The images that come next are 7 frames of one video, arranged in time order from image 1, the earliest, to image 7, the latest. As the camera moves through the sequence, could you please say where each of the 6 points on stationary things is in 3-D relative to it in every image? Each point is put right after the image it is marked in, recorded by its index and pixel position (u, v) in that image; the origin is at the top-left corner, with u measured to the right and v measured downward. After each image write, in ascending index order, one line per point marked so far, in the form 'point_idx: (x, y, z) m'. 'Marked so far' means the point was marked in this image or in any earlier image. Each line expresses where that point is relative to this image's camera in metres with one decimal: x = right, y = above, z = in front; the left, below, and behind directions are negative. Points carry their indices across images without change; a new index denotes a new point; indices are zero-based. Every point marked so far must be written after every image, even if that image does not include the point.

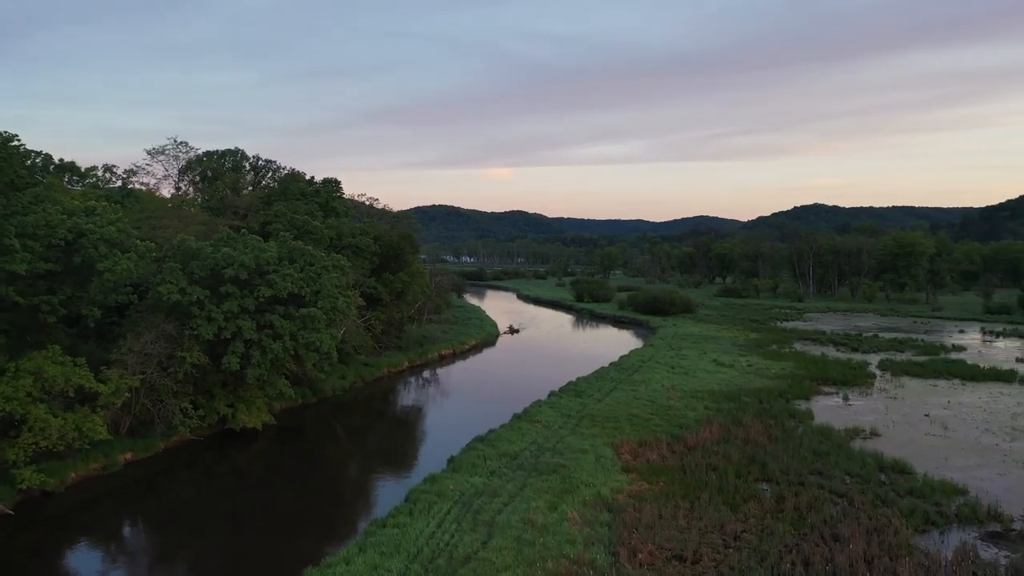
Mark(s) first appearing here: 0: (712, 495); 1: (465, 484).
0: (+5.2, -5.4, +16.3) m
1: (-1.3, -5.4, +17.3) m
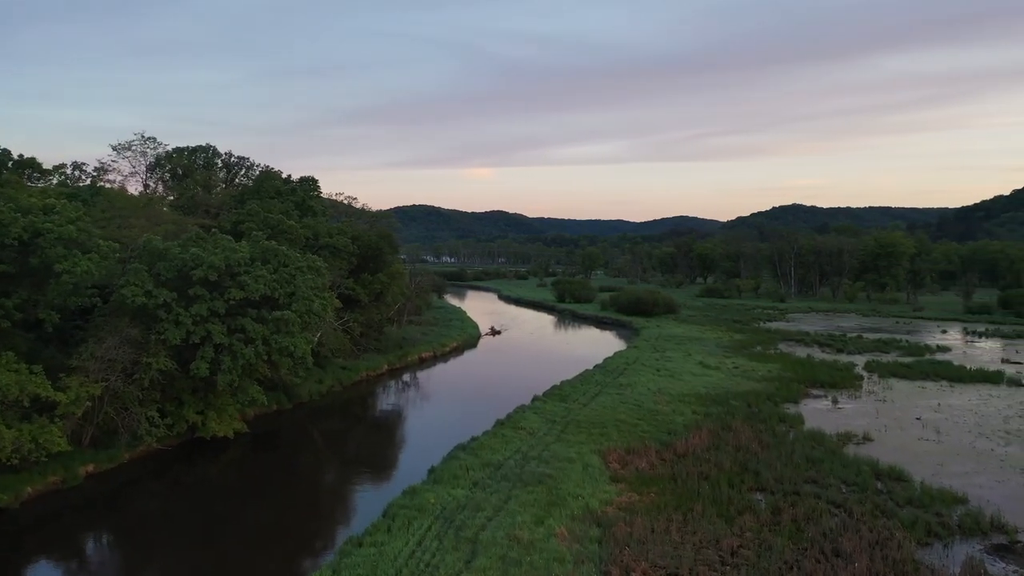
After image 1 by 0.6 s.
0: (+4.8, -5.4, +15.6) m
1: (-1.7, -5.5, +16.4) m
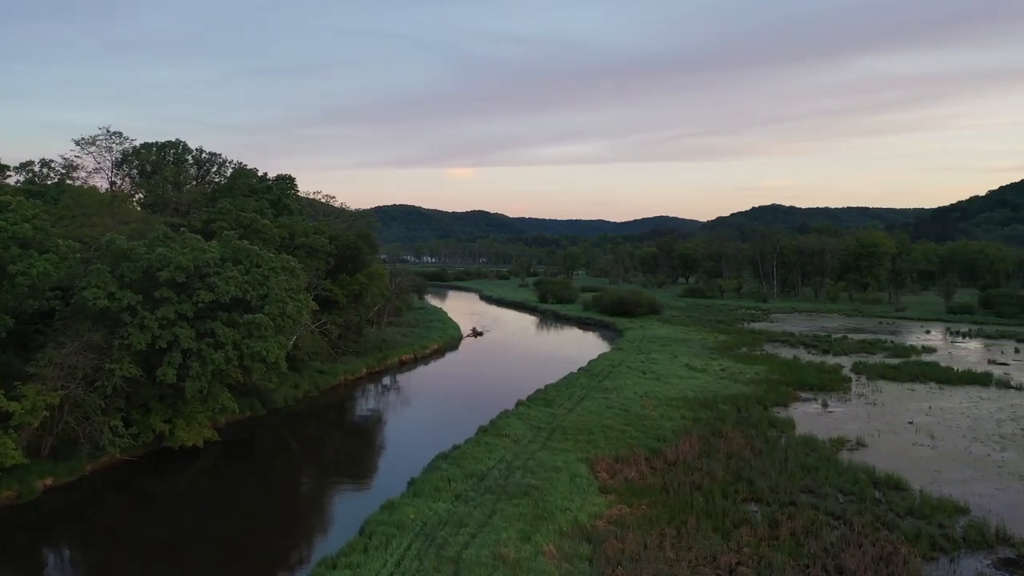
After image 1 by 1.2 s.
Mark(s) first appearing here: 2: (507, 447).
0: (+4.5, -5.5, +14.9) m
1: (-2.1, -5.6, +15.5) m
2: (-0.2, -5.0, +19.7) m
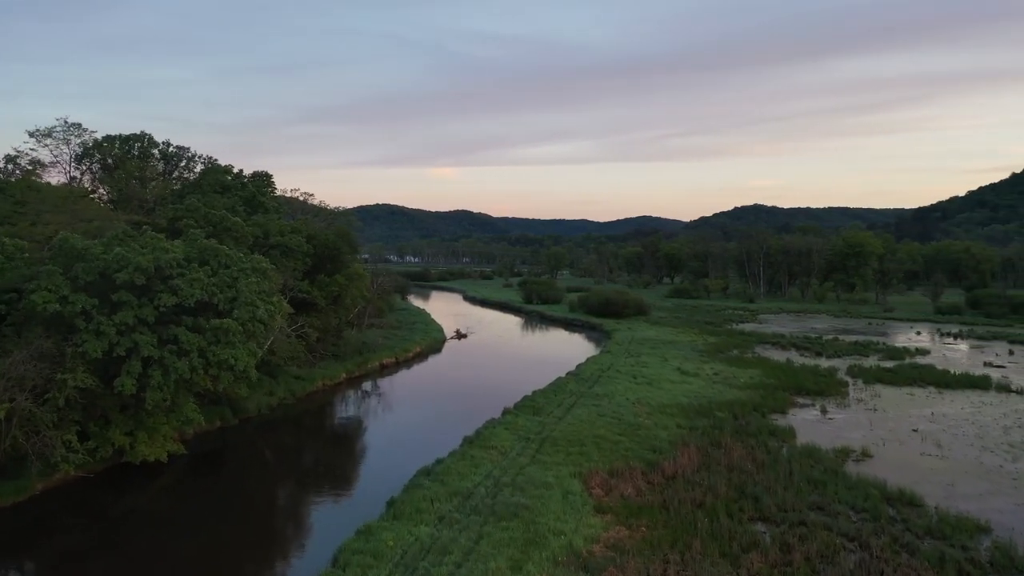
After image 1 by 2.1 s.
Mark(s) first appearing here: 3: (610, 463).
0: (+4.2, -5.6, +13.7) m
1: (-2.4, -5.6, +14.1) m
2: (-0.5, -5.1, +18.4) m
3: (+2.9, -5.1, +18.4) m
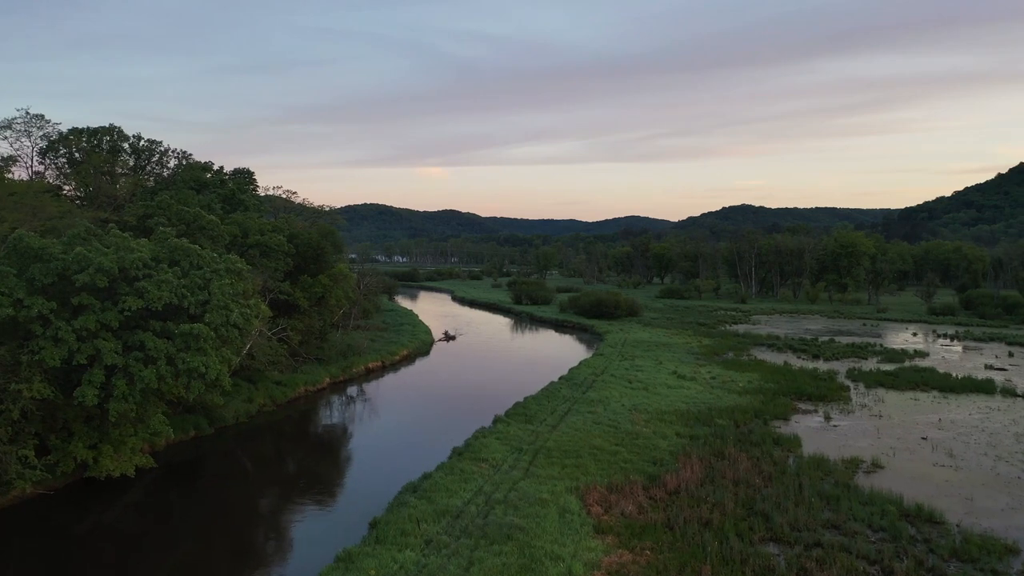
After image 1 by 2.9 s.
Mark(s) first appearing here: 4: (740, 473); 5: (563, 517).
0: (+4.1, -5.6, +12.6) m
1: (-2.5, -5.7, +12.9) m
2: (-0.8, -5.1, +17.2) m
3: (+2.7, -5.2, +17.2) m
4: (+6.3, -5.1, +17.4) m
5: (+1.2, -5.4, +15.0) m
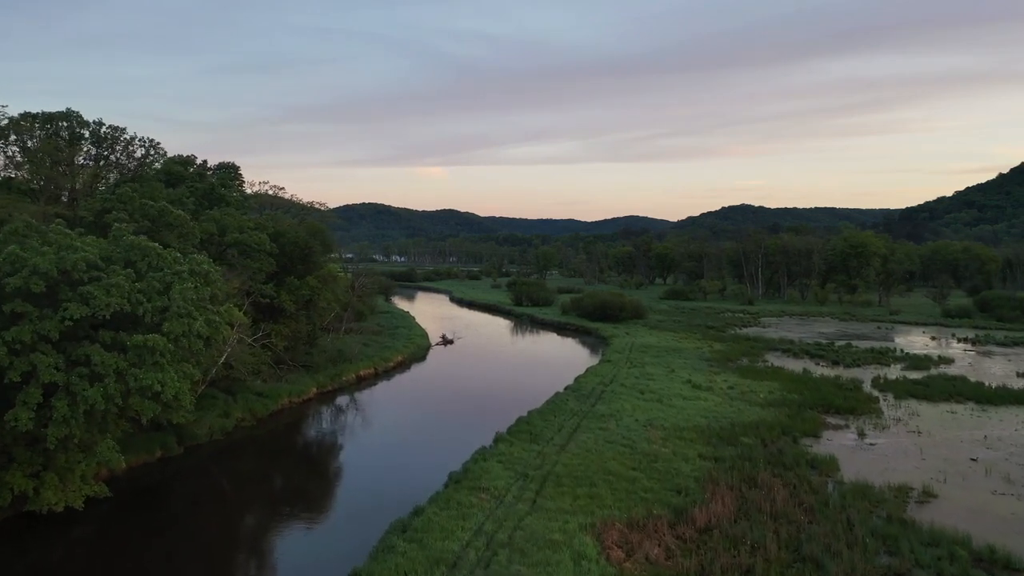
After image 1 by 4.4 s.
0: (+4.2, -5.8, +10.4) m
1: (-2.4, -5.8, +10.7) m
2: (-0.6, -5.3, +15.0) m
3: (+2.8, -5.3, +15.0) m
4: (+6.4, -5.3, +15.2) m
5: (+1.4, -5.6, +12.7) m
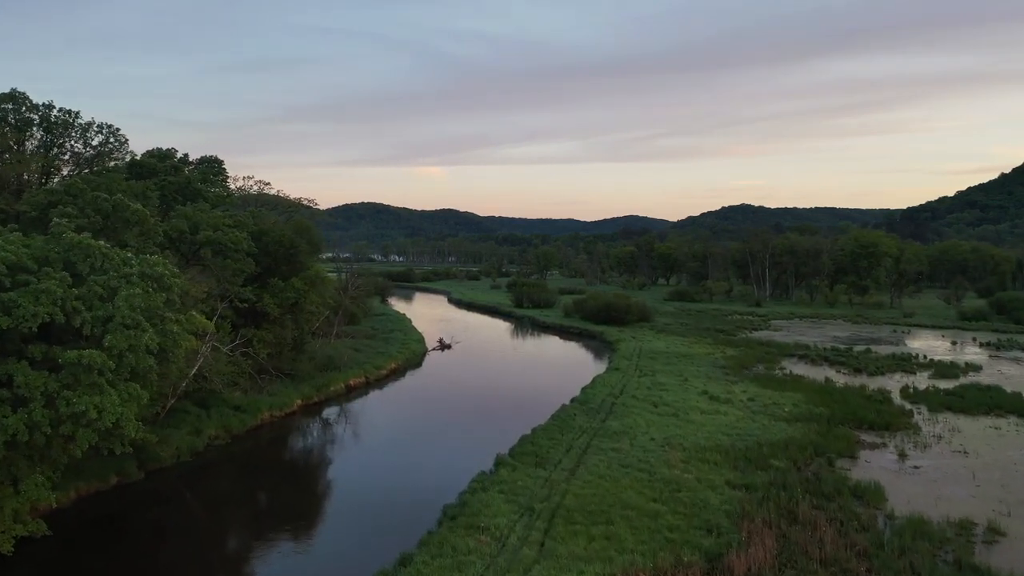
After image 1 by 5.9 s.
0: (+4.3, -5.9, +8.2) m
1: (-2.3, -6.0, +8.5) m
2: (-0.6, -5.4, +12.8) m
3: (+2.9, -5.5, +12.8) m
4: (+6.5, -5.4, +13.0) m
5: (+1.5, -5.7, +10.5) m
